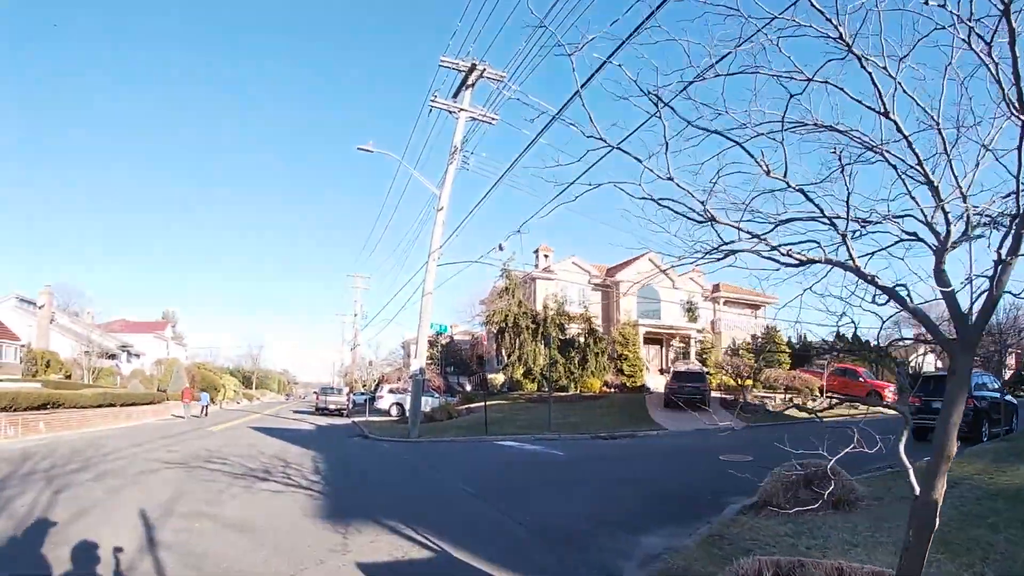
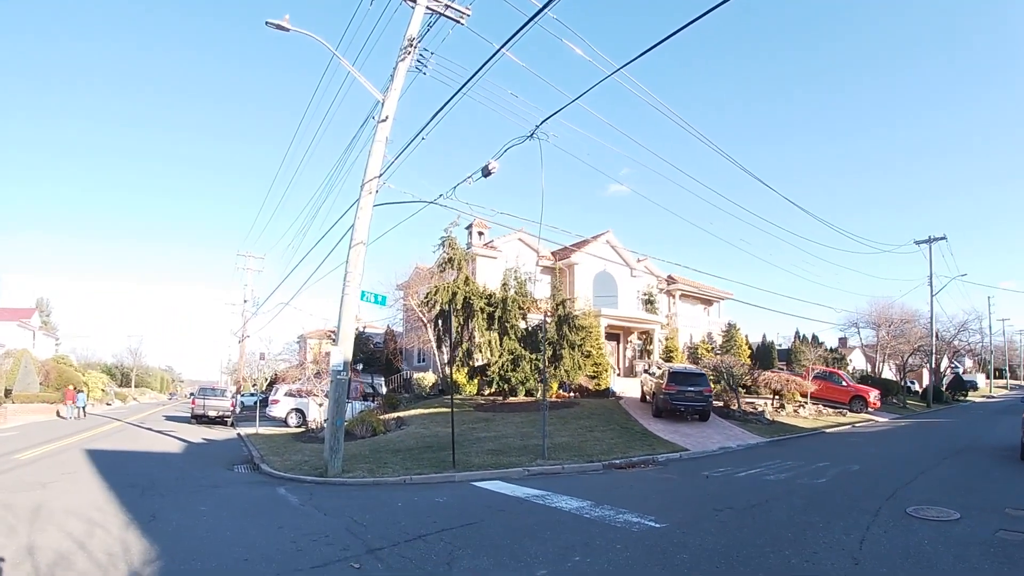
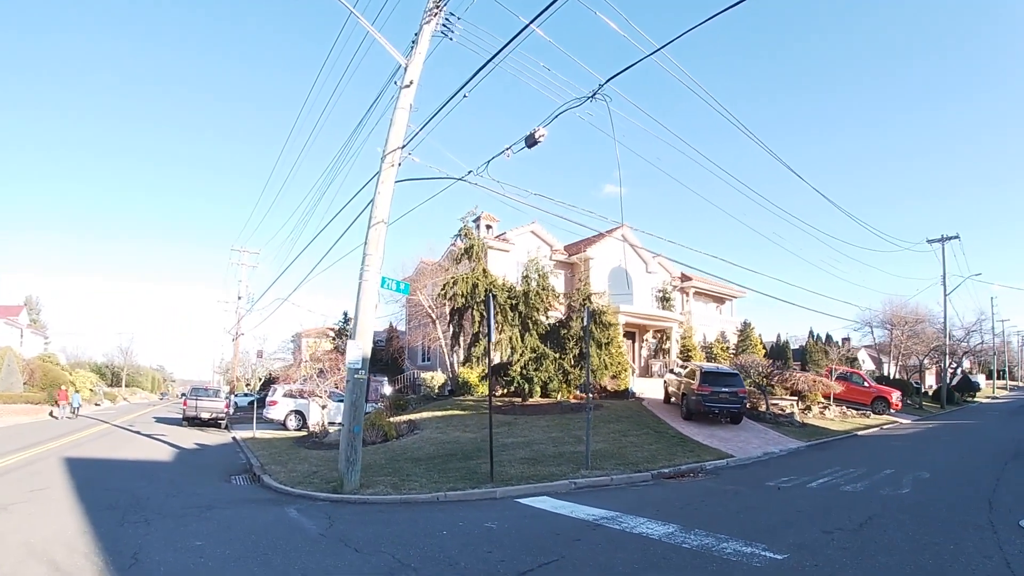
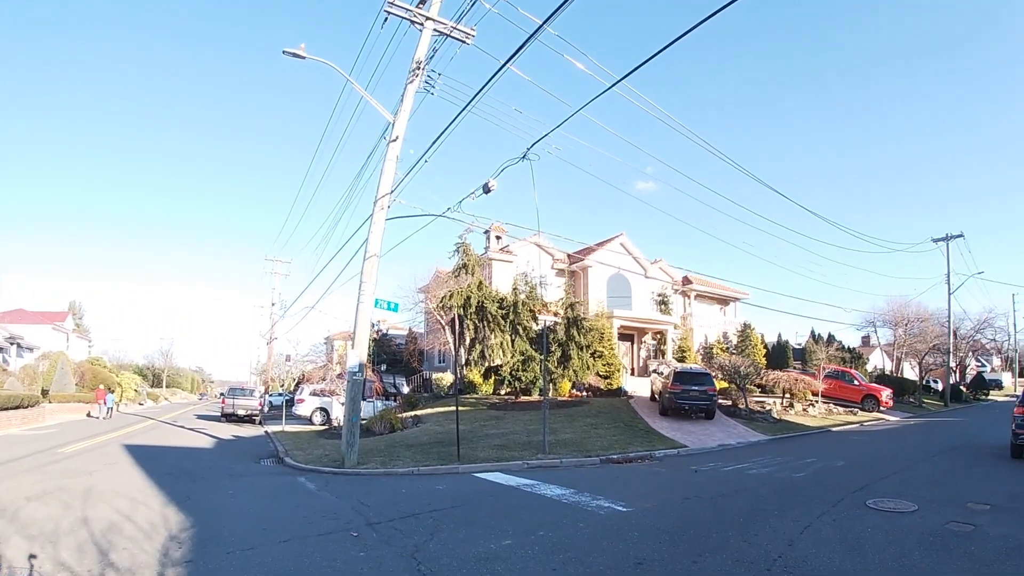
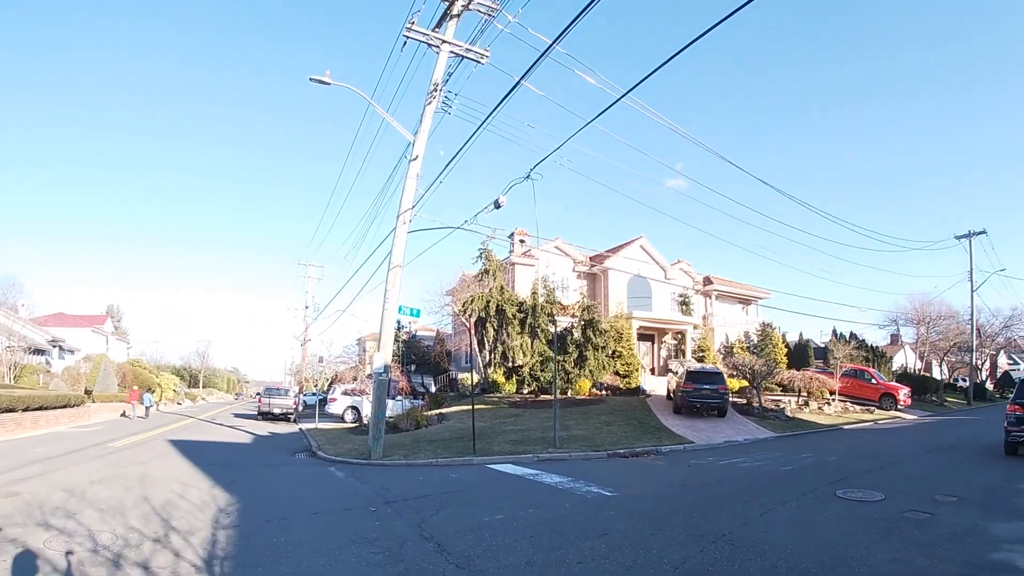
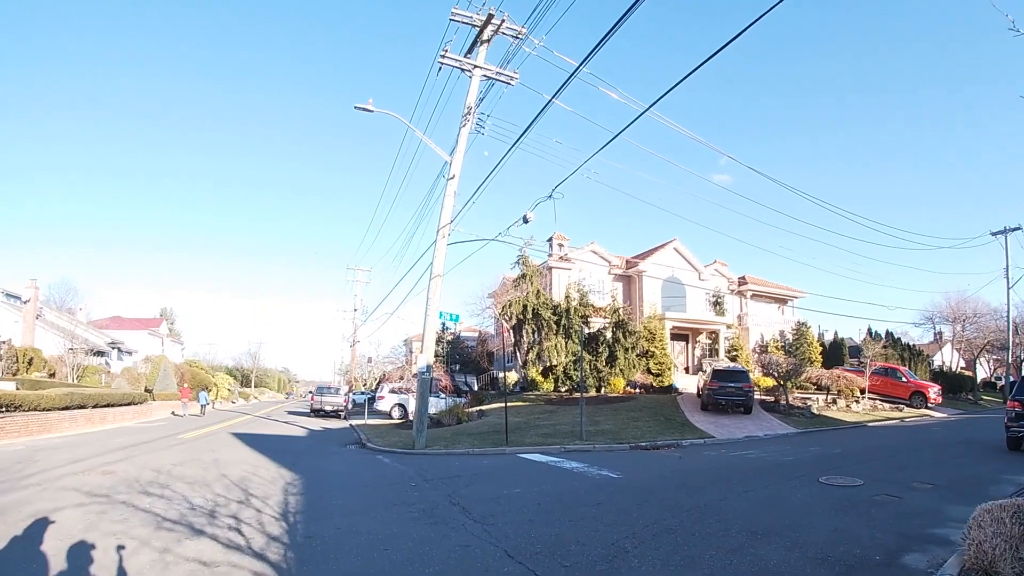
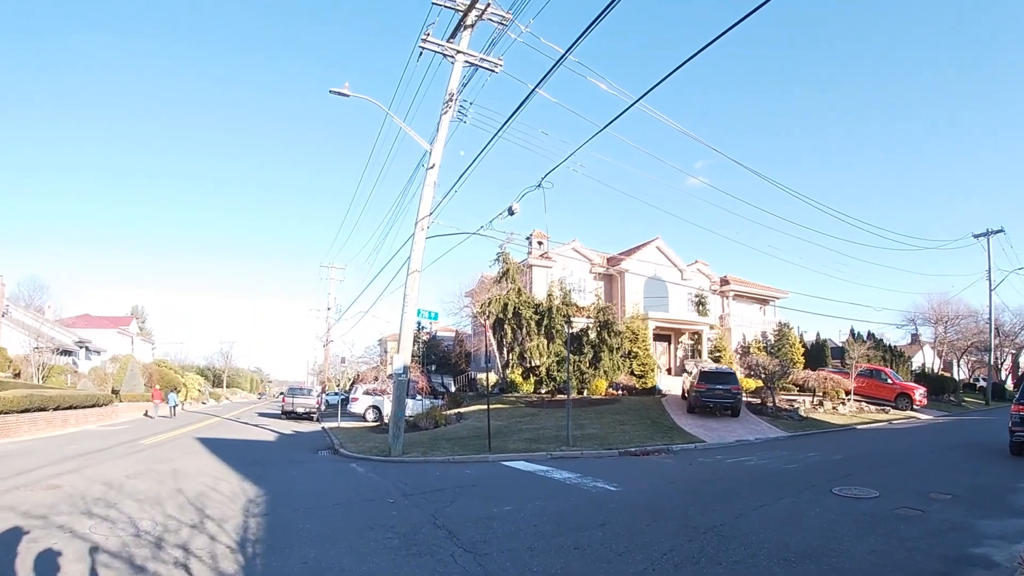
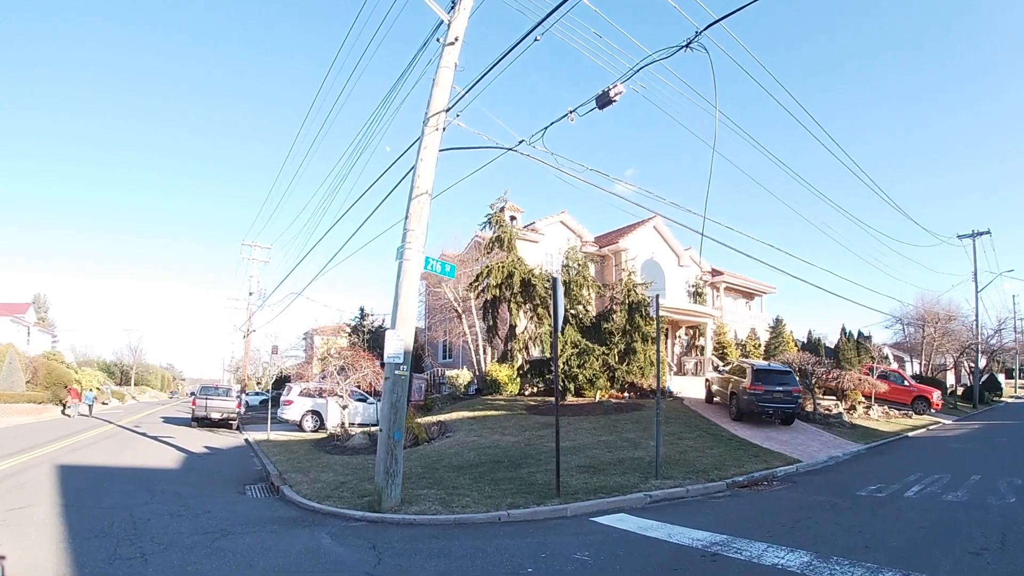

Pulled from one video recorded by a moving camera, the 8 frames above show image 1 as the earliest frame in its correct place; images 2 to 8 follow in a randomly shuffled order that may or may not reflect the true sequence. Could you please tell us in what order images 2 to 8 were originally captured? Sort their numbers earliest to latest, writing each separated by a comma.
6, 7, 5, 4, 2, 3, 8
